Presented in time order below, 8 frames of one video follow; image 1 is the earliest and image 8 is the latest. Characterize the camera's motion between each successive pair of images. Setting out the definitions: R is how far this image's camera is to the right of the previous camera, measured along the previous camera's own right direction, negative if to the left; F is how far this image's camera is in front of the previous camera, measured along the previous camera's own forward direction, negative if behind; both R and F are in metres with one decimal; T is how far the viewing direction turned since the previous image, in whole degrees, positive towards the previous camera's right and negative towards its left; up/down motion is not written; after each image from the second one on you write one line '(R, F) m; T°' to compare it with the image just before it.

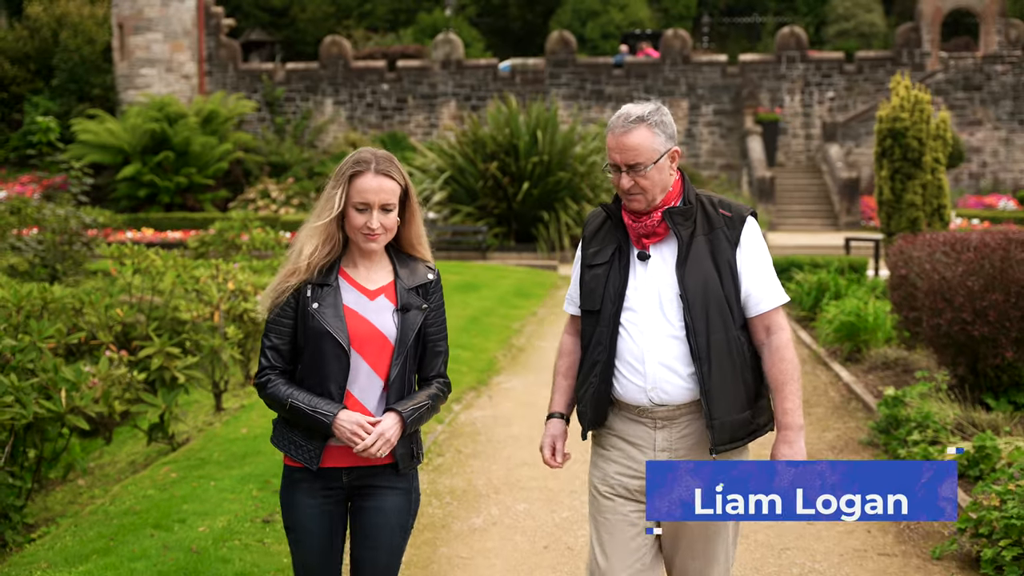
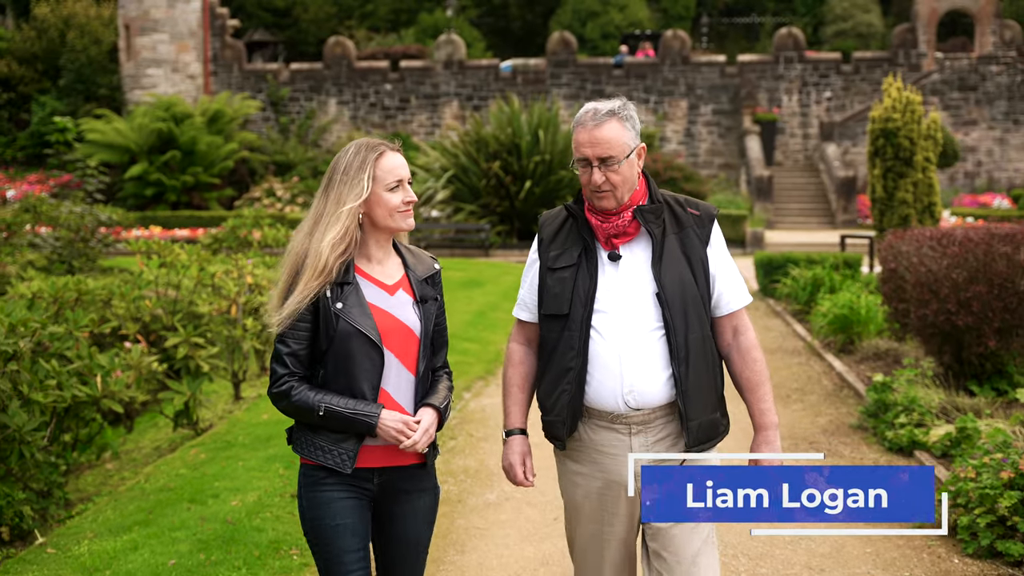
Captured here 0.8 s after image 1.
(-0.1, -0.4) m; 0°
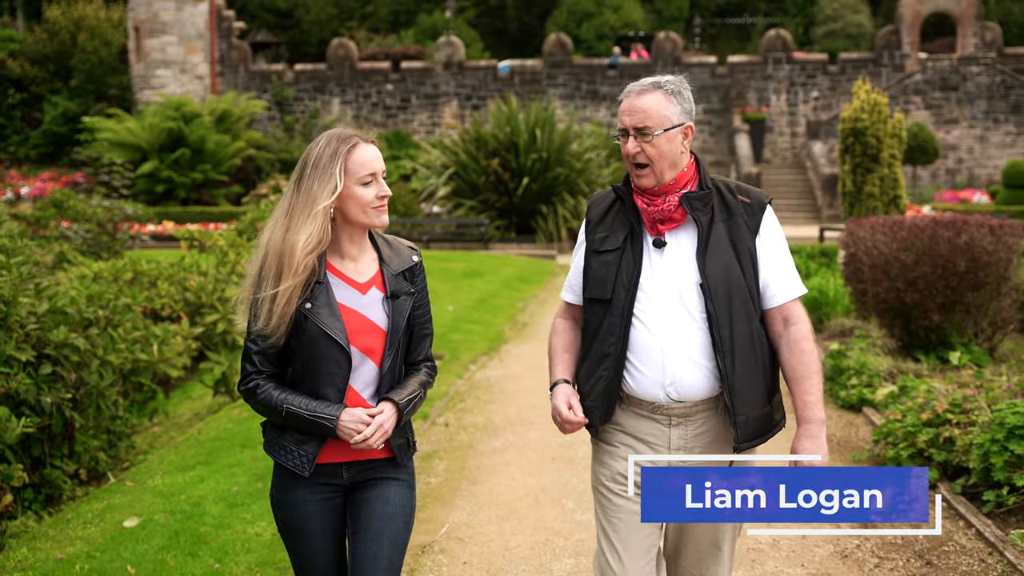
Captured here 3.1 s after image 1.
(0.0, -0.9) m; 0°
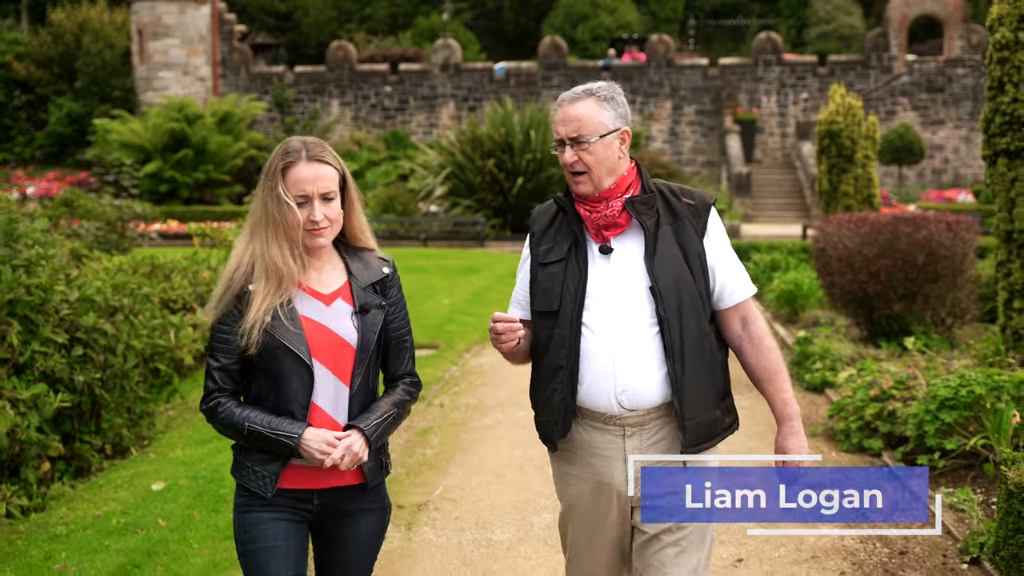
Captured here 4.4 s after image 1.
(+0.1, -0.6) m; 0°
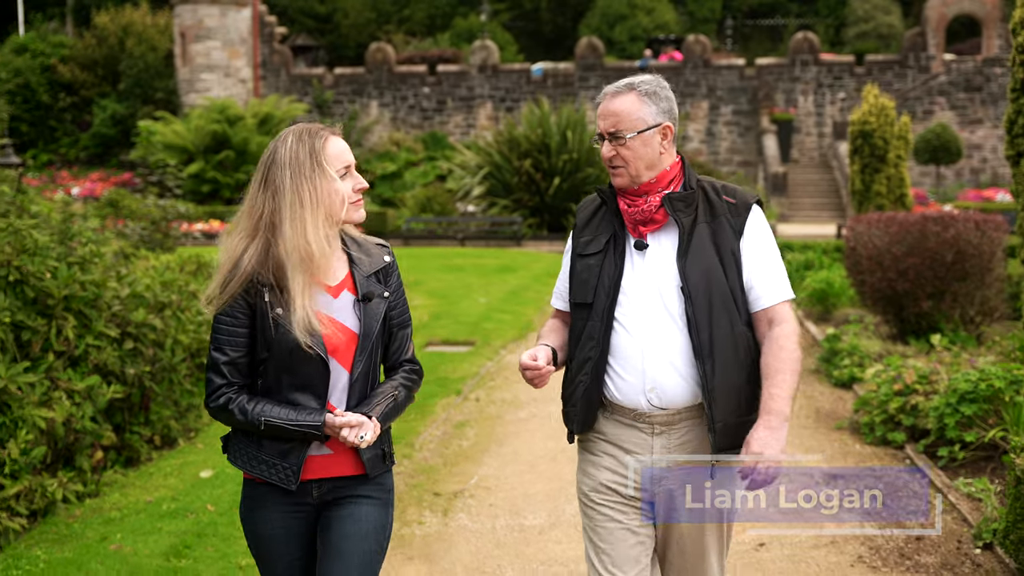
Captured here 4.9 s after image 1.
(0.0, -0.2) m; -2°
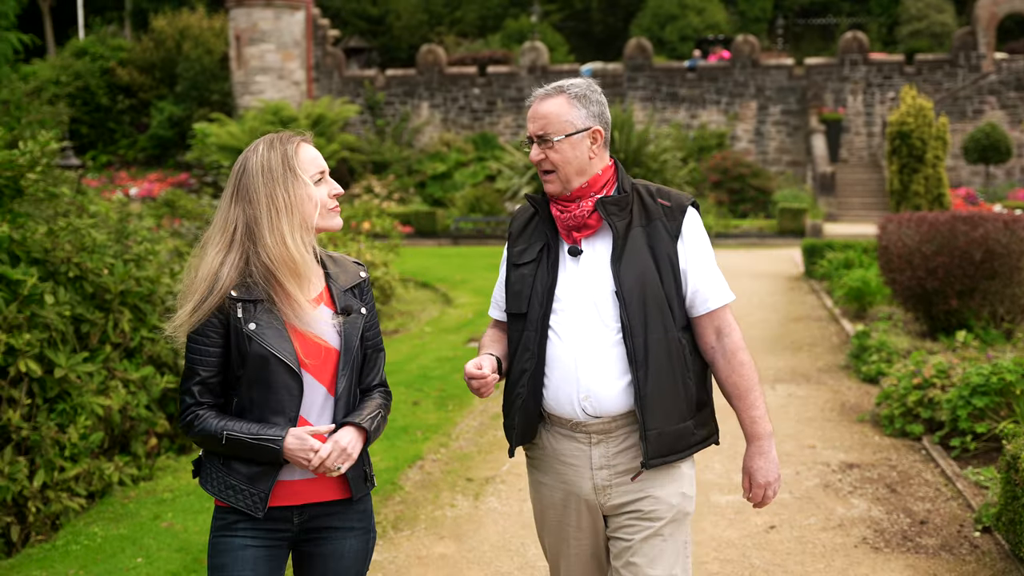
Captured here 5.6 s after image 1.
(+0.1, -0.3) m; -3°
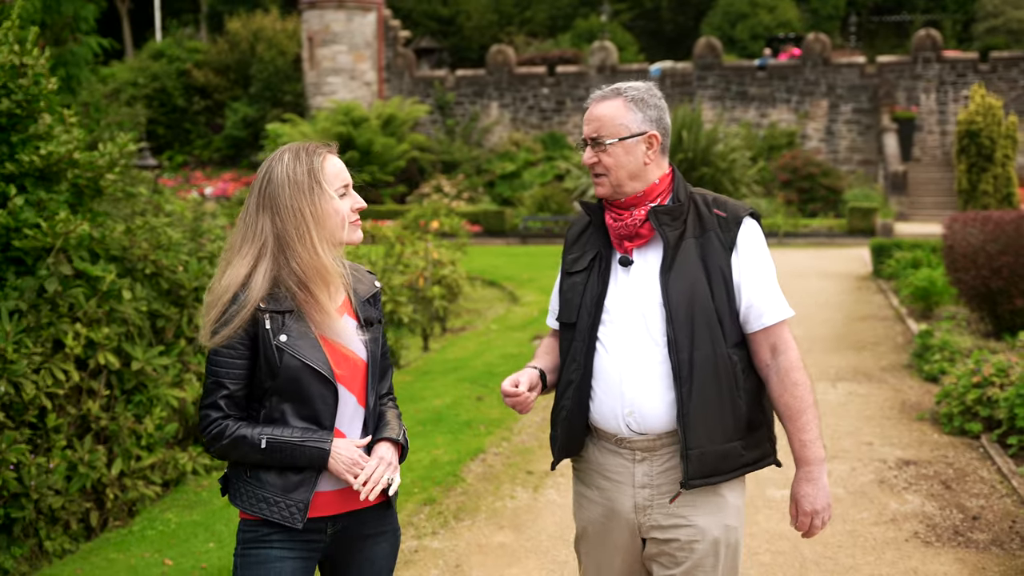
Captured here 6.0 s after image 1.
(+0.1, -0.2) m; -4°
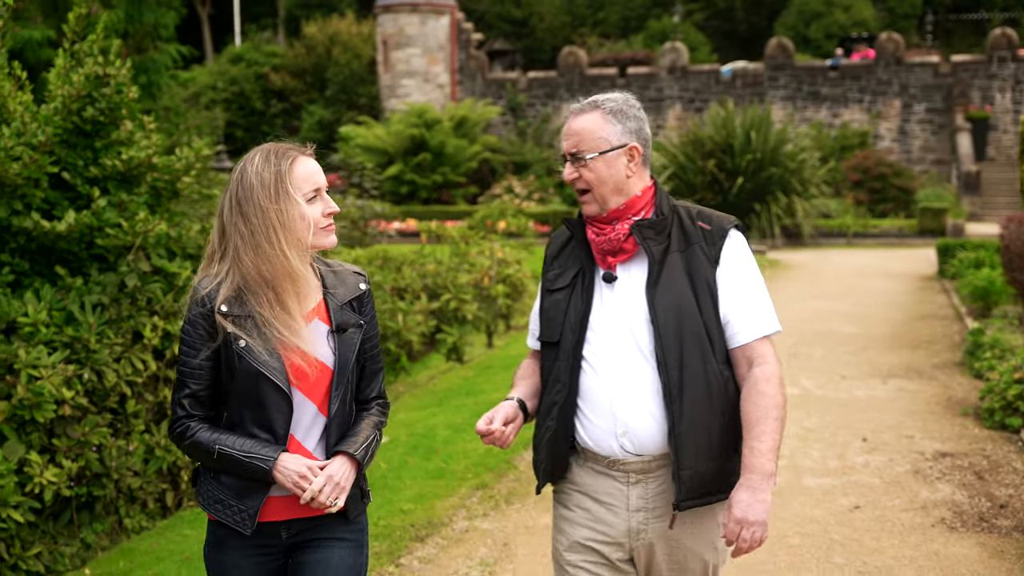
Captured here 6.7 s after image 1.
(+0.2, -0.3) m; -4°
